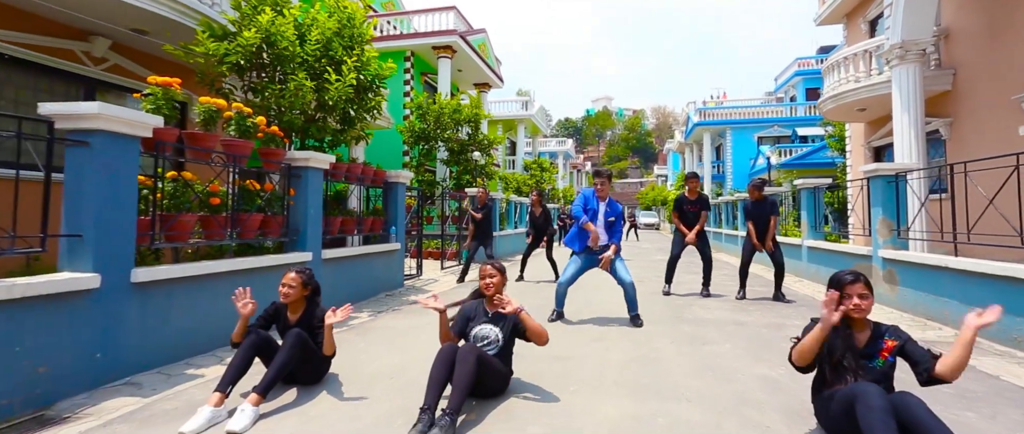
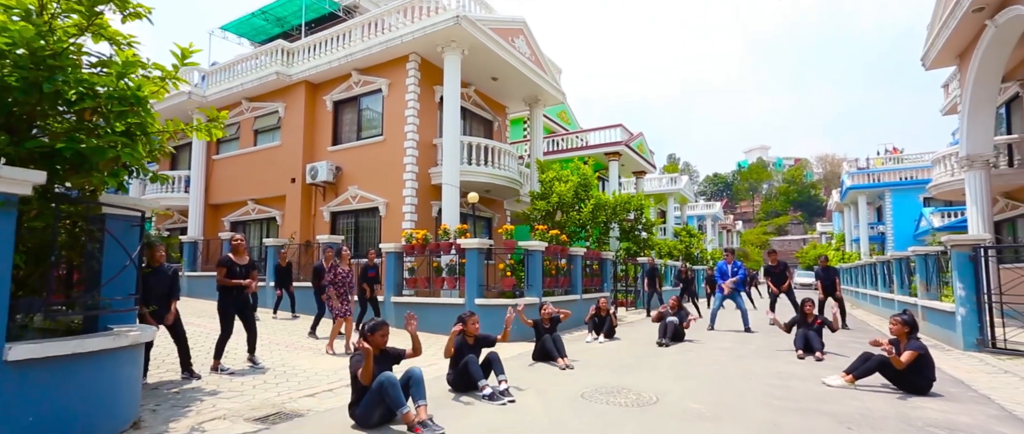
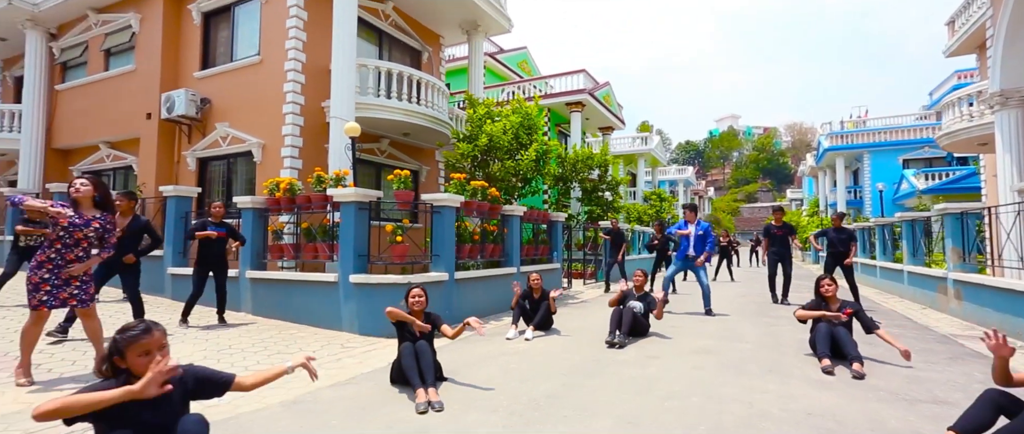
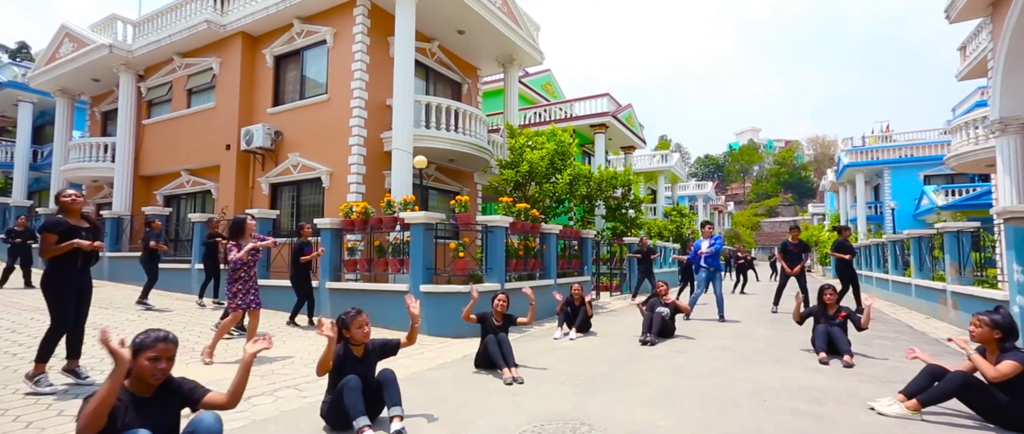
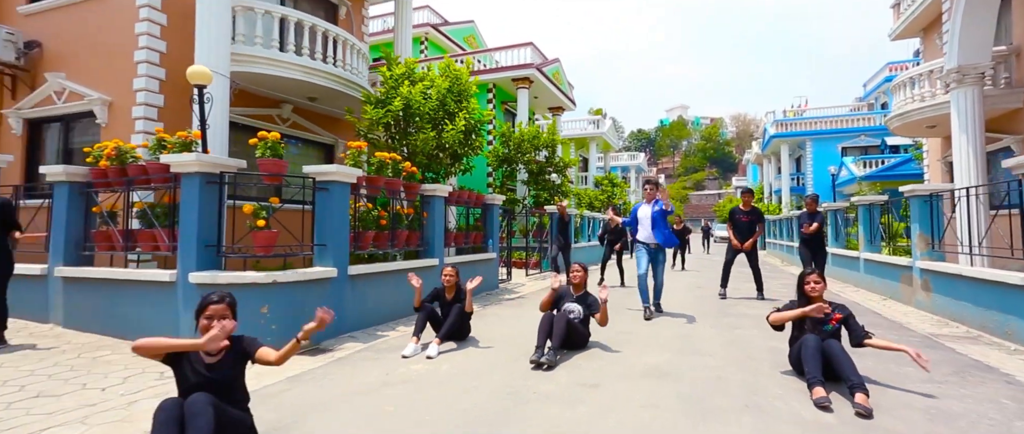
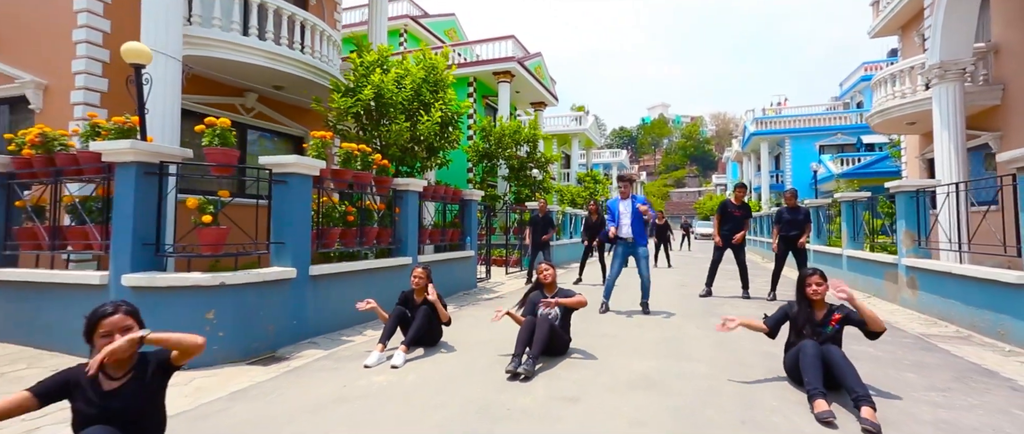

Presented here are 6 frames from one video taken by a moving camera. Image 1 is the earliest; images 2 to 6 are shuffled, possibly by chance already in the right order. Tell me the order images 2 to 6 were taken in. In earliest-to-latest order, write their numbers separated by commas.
6, 5, 3, 4, 2
